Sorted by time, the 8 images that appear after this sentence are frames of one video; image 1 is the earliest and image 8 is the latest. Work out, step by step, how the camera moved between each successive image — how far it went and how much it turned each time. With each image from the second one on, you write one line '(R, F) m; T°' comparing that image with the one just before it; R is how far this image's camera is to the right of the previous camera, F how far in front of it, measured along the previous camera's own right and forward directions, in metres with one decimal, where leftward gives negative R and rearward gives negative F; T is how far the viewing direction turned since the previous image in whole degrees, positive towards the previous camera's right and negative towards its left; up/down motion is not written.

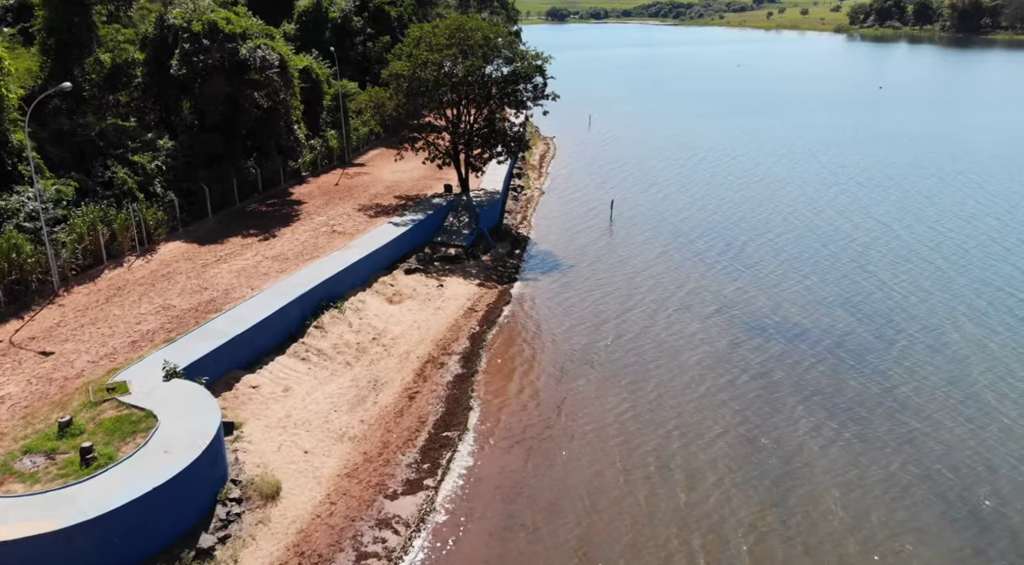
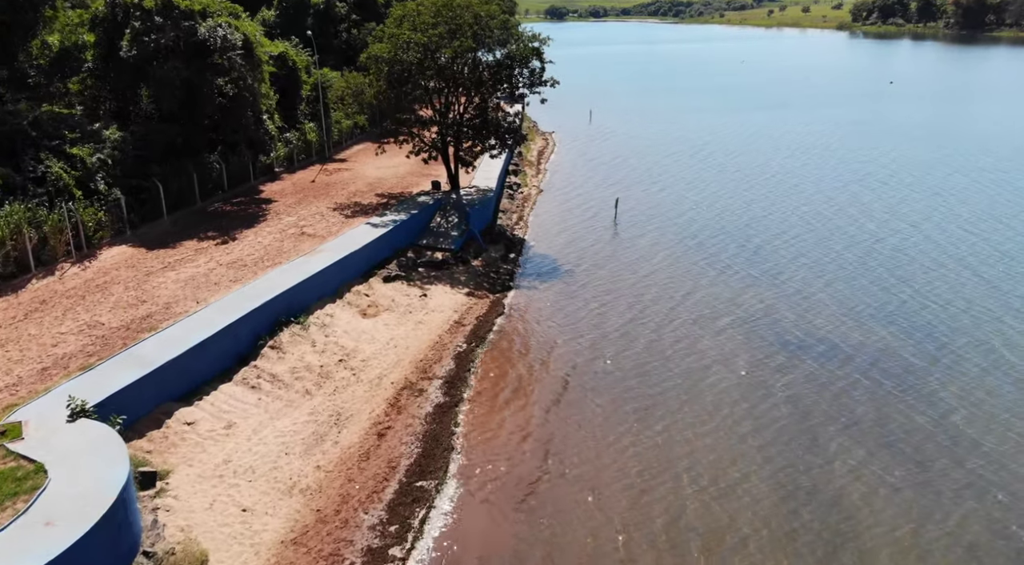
(+0.2, +3.6) m; 0°
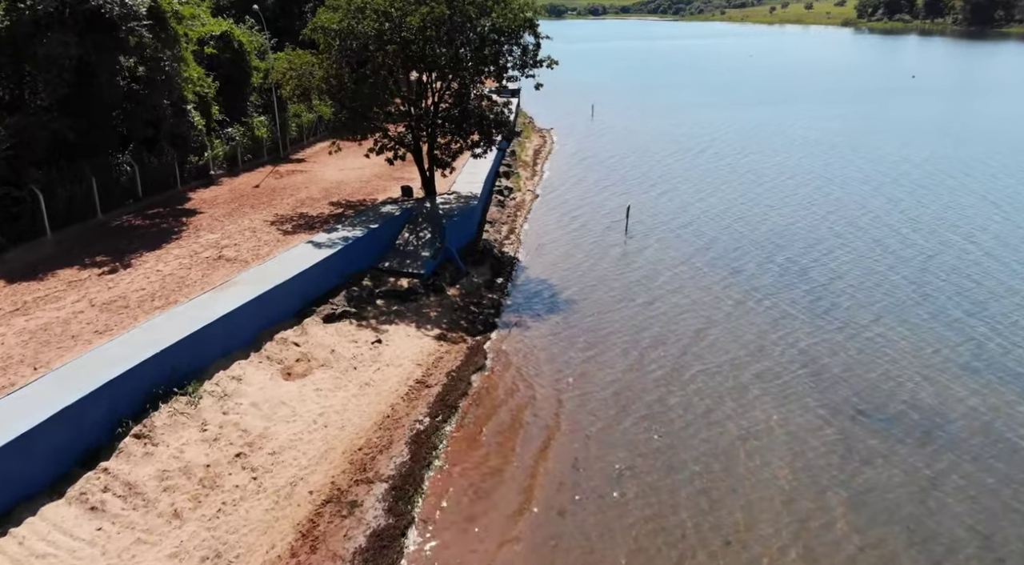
(+0.4, +6.3) m; 0°
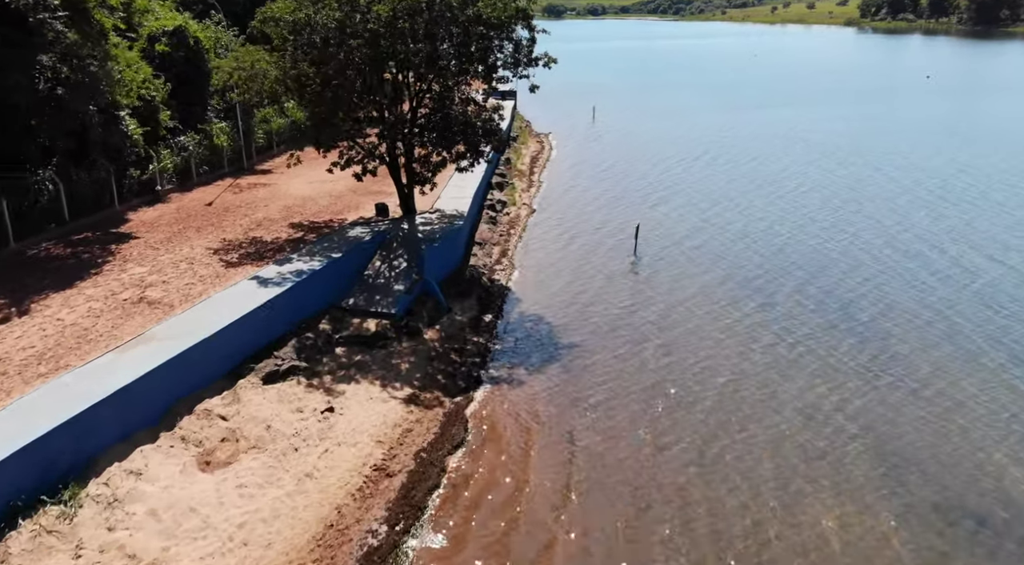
(+0.3, +3.7) m; 0°
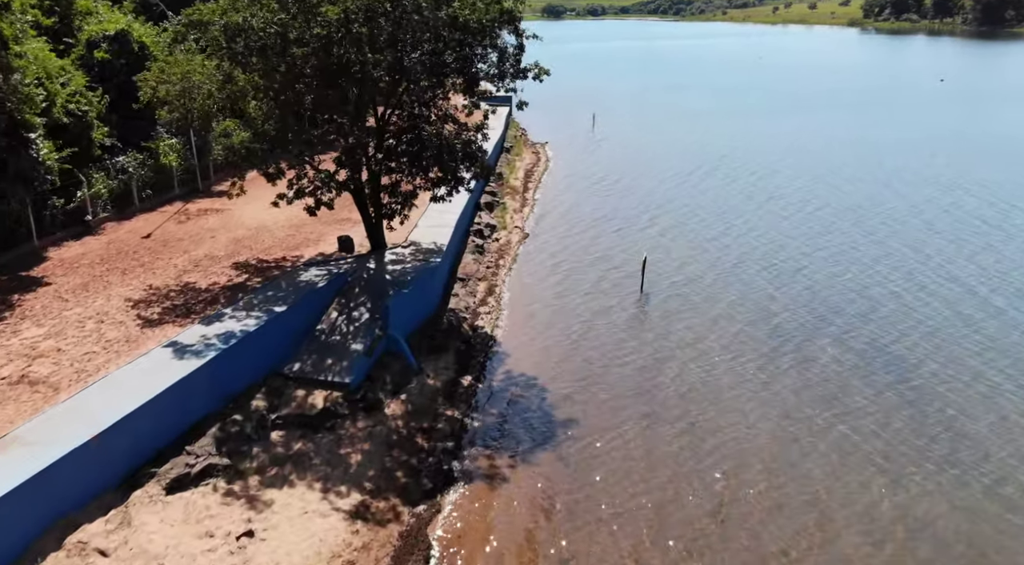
(+0.4, +3.3) m; 0°
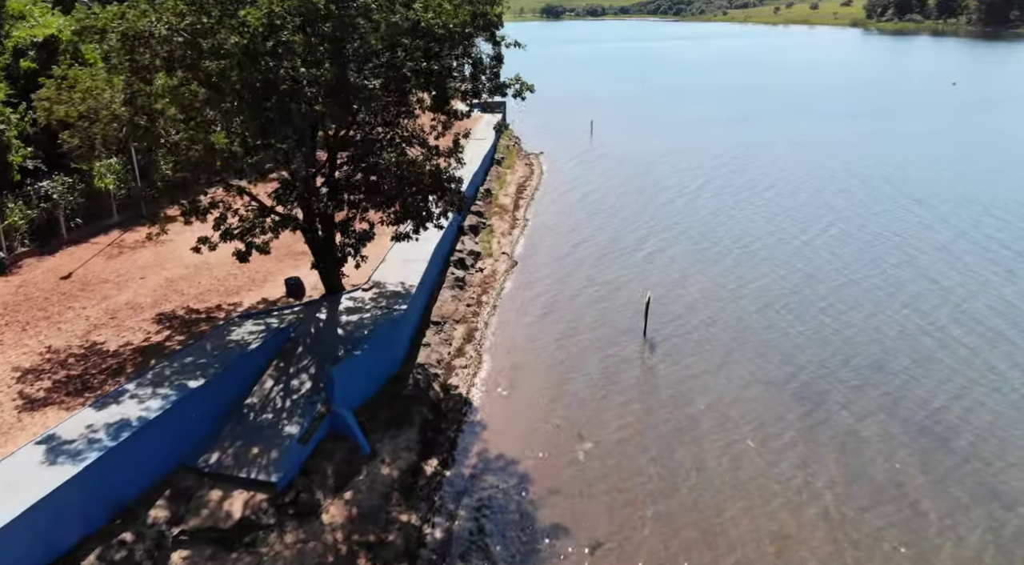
(+0.5, +3.0) m; 0°
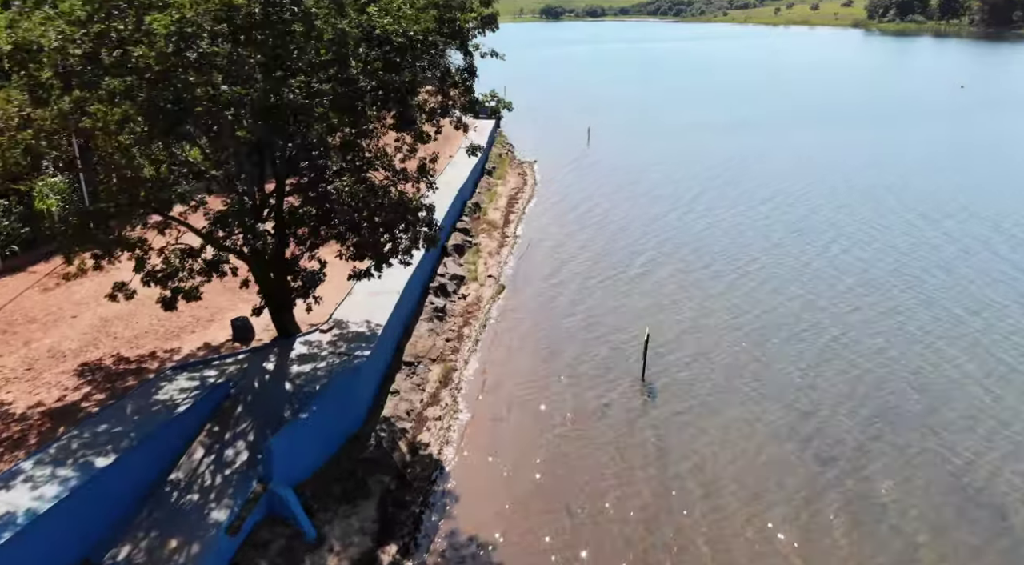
(+0.5, +2.0) m; 0°
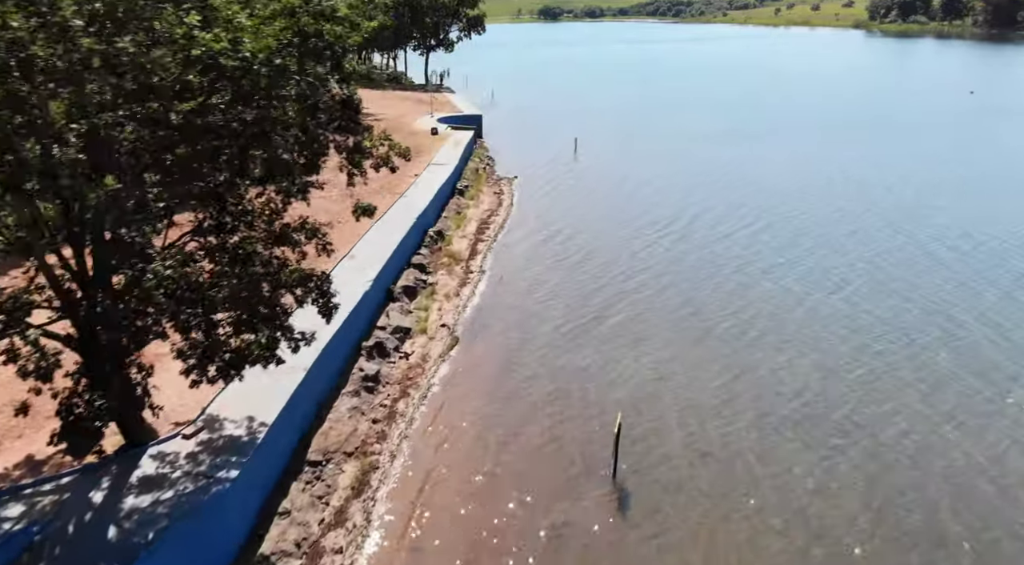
(+1.3, +3.4) m; 0°
